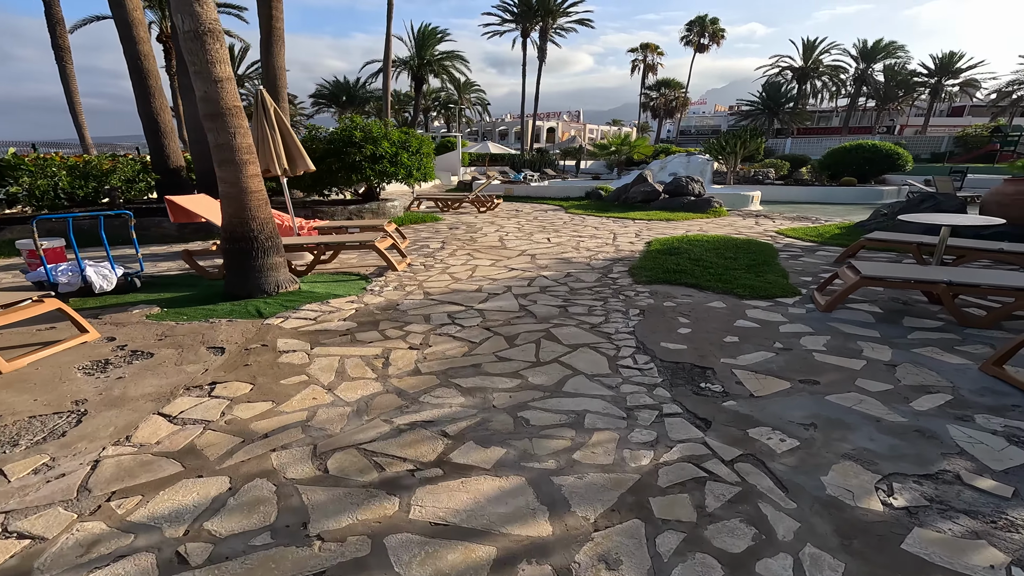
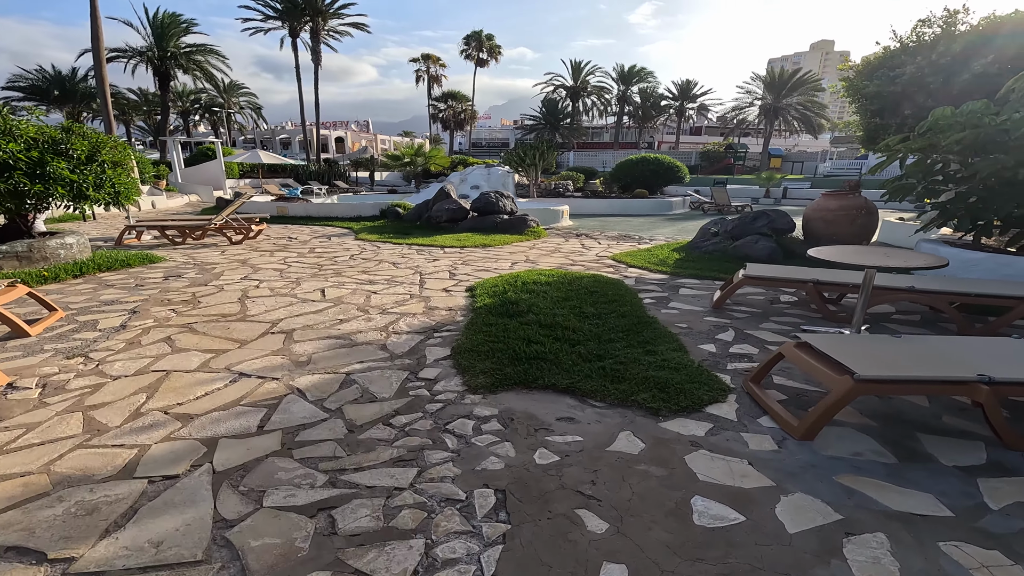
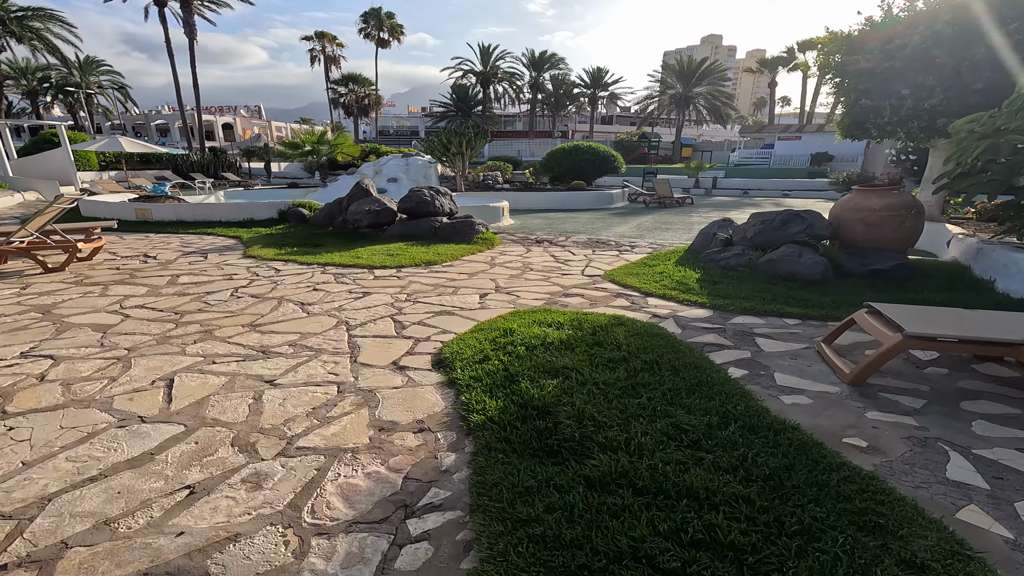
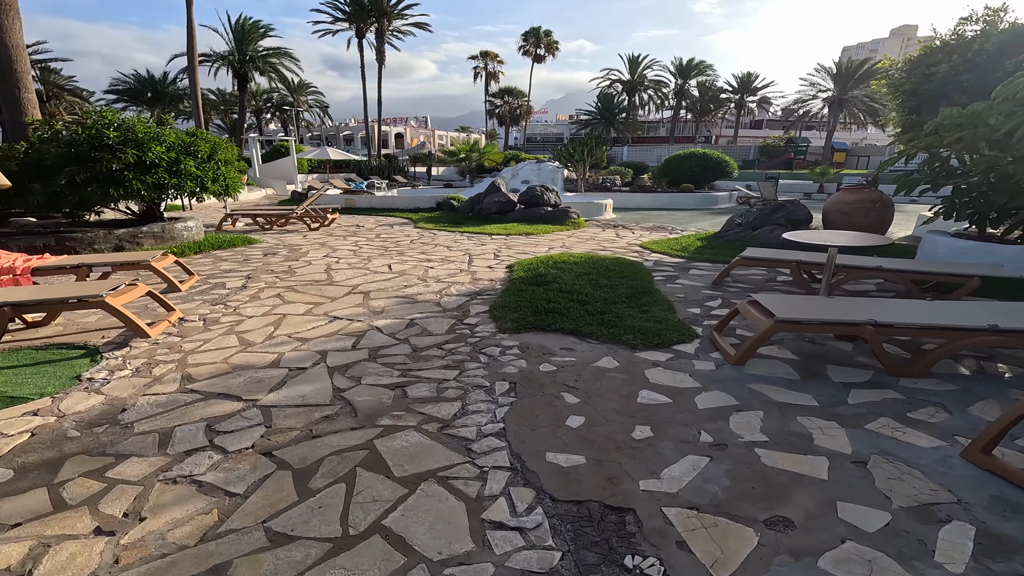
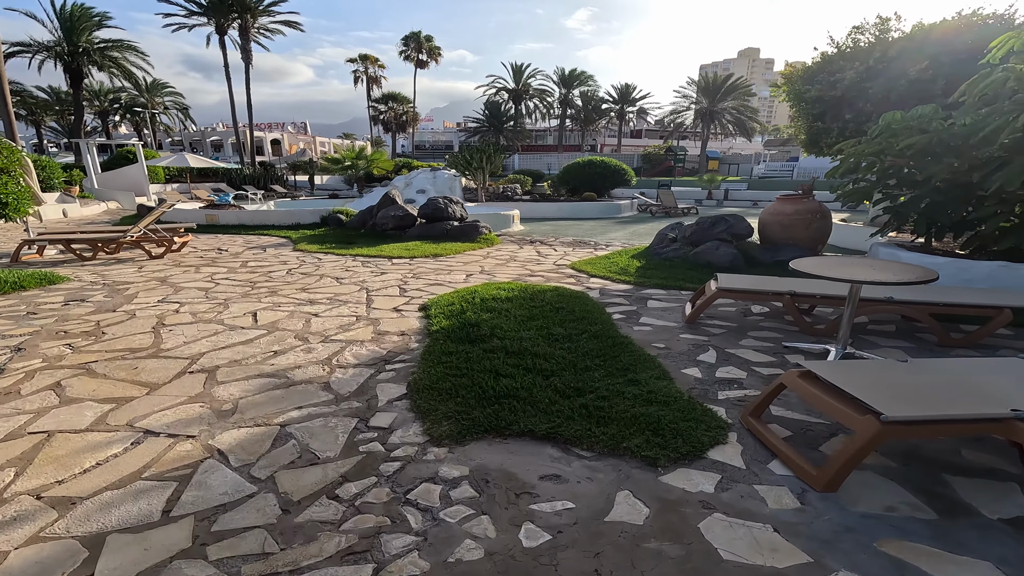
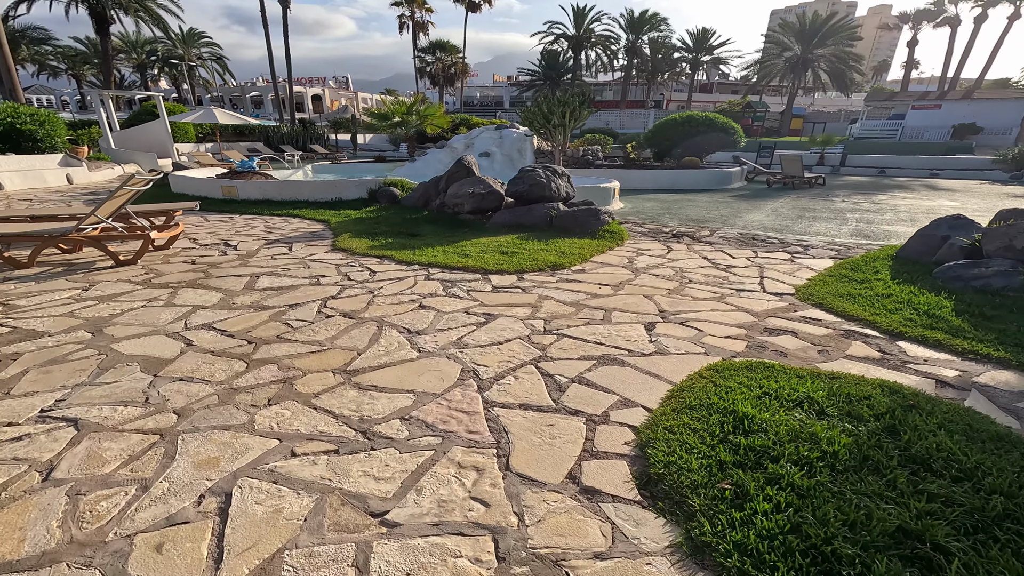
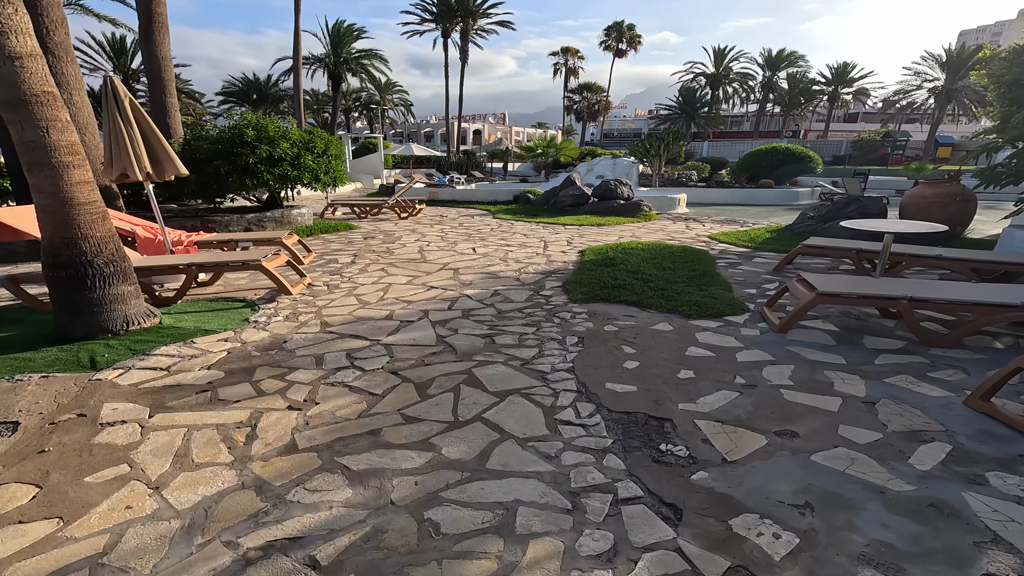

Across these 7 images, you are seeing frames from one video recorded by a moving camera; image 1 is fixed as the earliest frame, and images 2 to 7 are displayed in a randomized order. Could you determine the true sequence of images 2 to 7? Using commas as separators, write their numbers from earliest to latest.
7, 4, 2, 5, 3, 6
